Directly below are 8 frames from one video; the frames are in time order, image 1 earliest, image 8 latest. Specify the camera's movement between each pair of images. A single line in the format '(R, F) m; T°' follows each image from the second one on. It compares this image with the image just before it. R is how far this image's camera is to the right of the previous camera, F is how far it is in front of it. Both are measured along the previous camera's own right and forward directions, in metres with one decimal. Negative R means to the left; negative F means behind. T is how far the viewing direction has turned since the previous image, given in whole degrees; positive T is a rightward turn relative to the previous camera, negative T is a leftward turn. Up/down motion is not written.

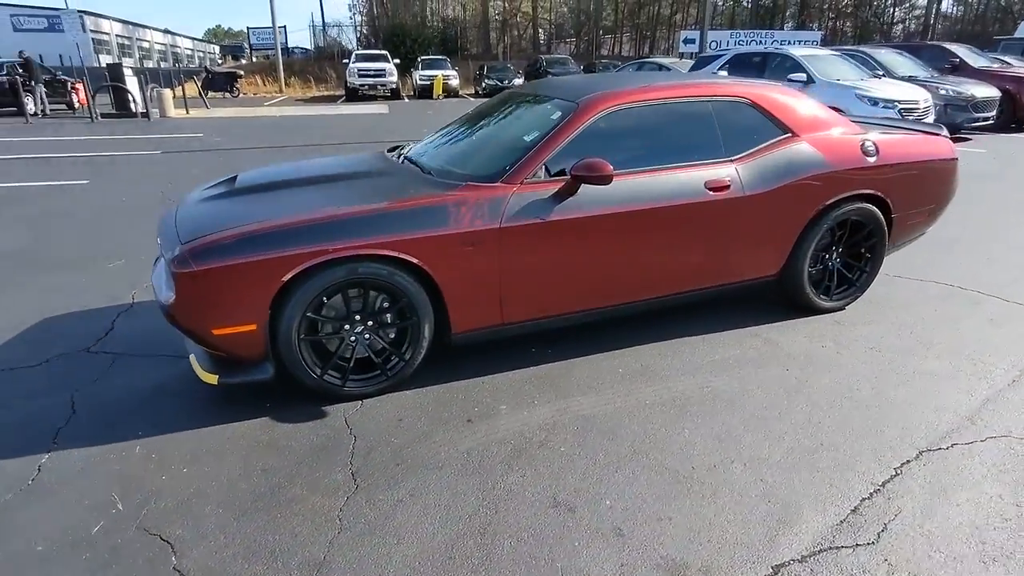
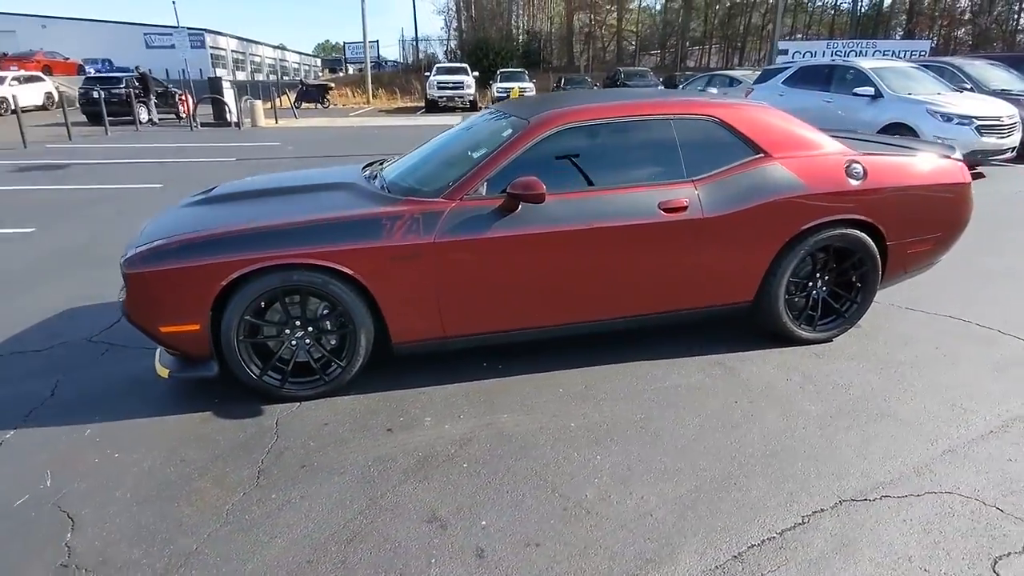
(+0.8, 0.0) m; -8°
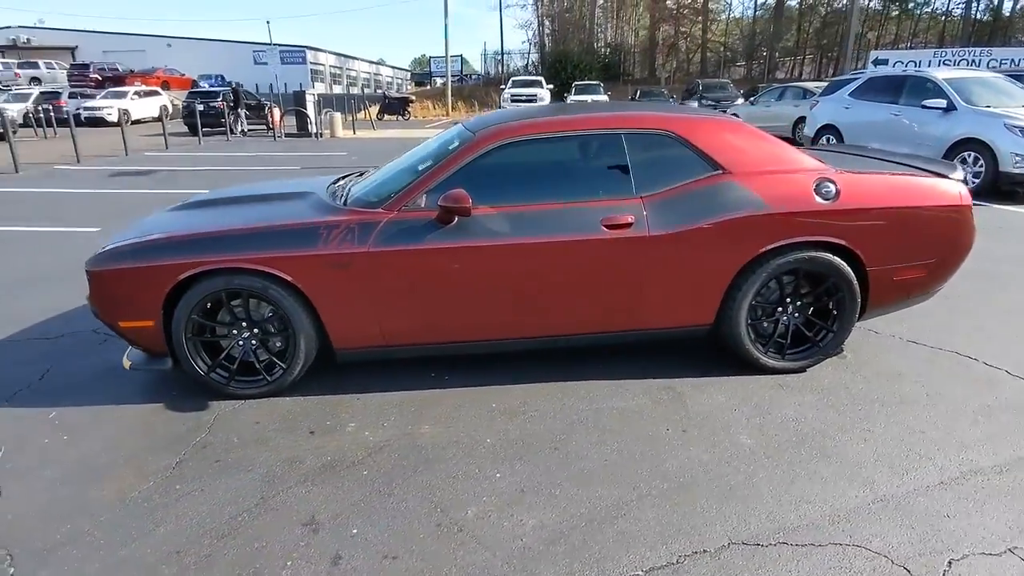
(+0.8, +0.1) m; -8°
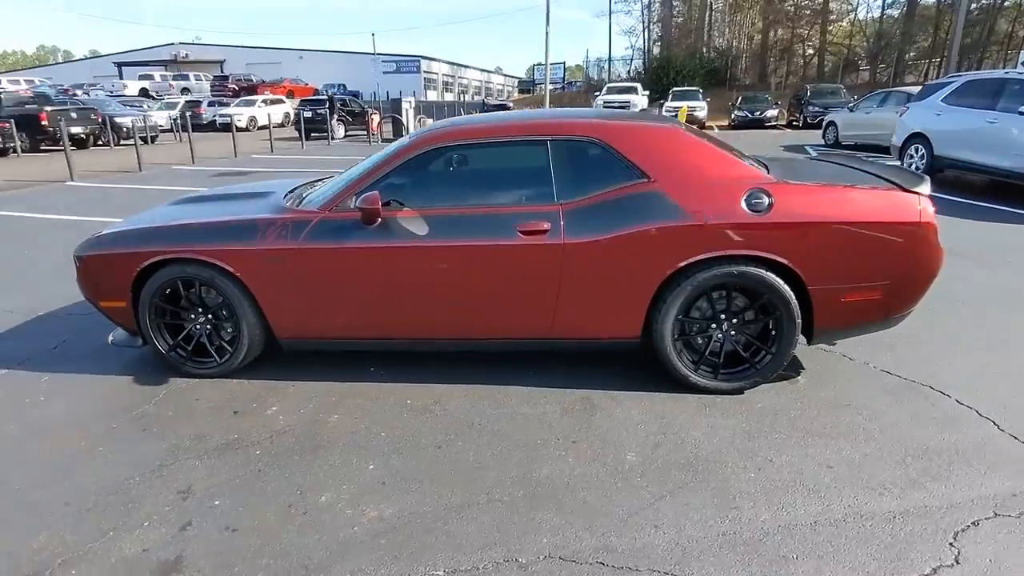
(+1.0, 0.0) m; -10°
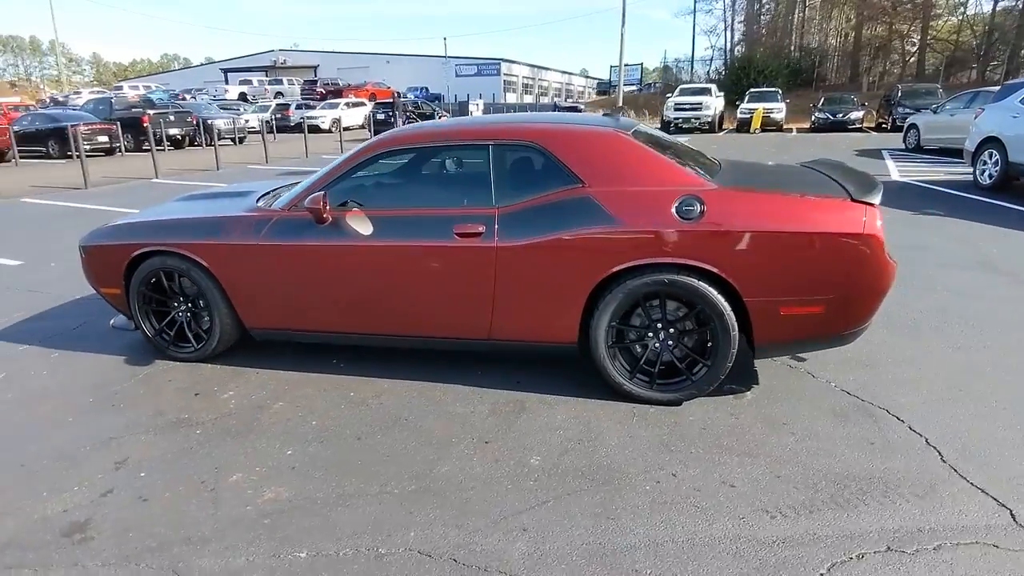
(+0.8, 0.0) m; -7°
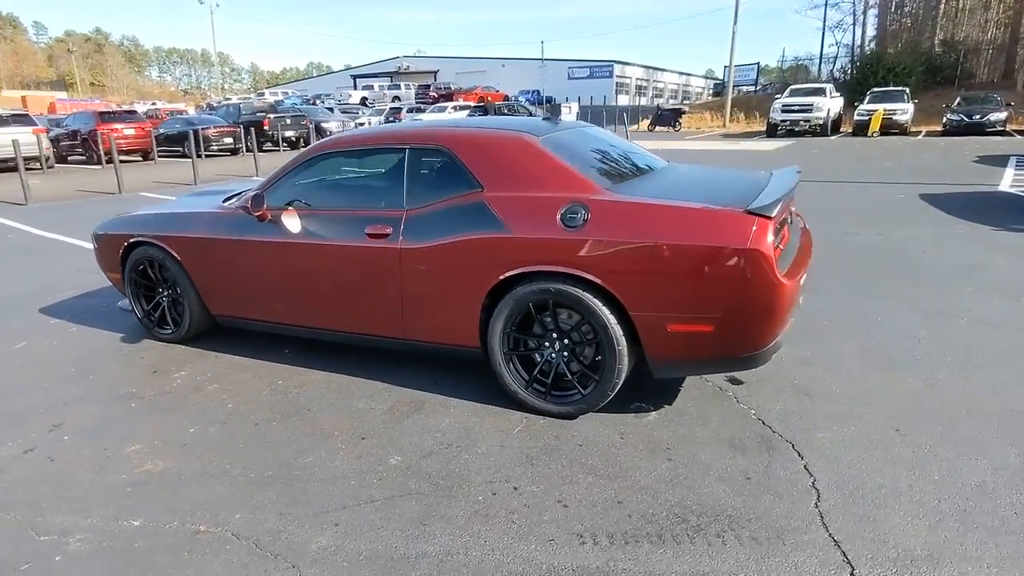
(+1.1, +0.1) m; -11°
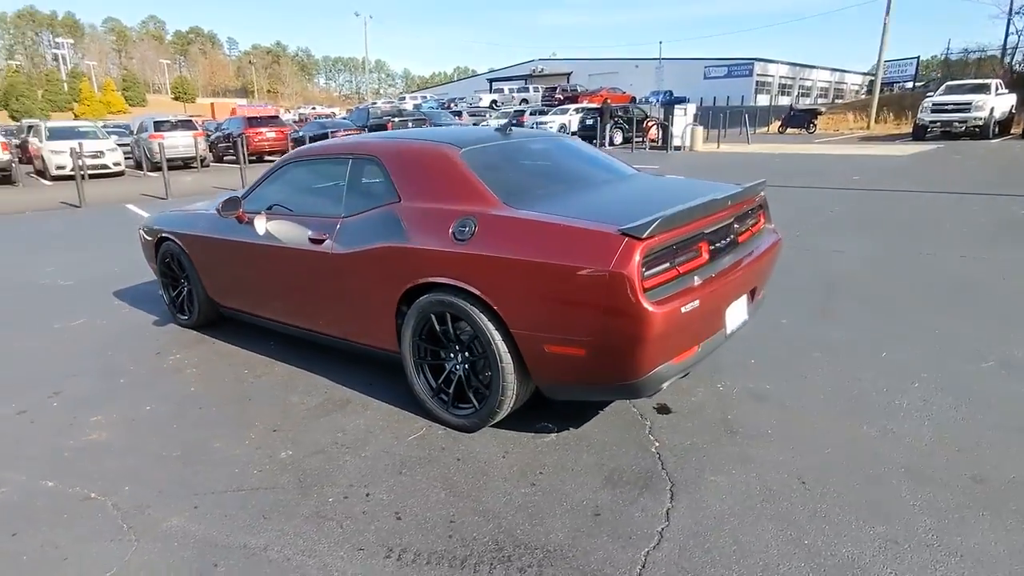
(+1.1, +0.1) m; -12°
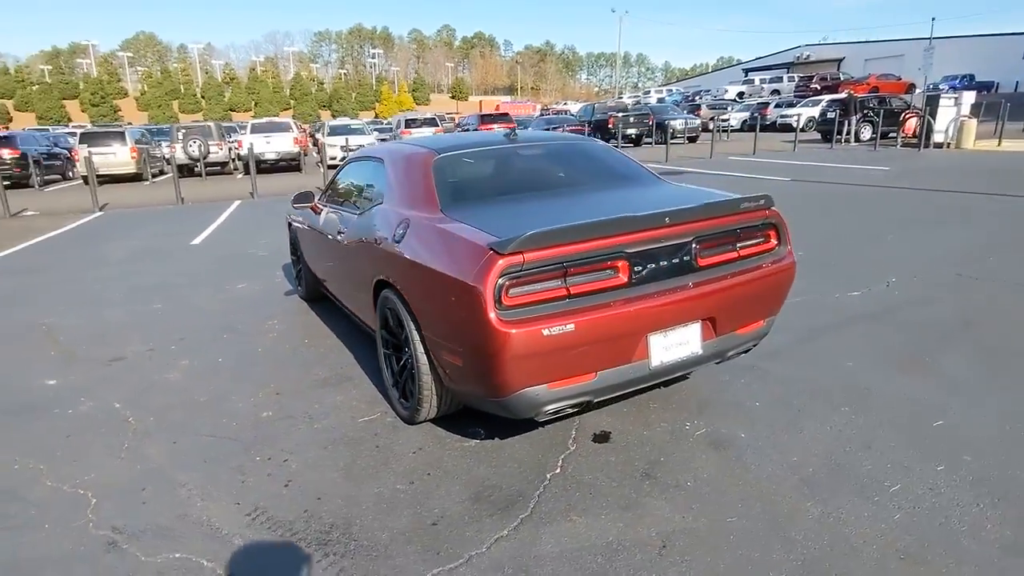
(+1.4, +0.3) m; -22°
